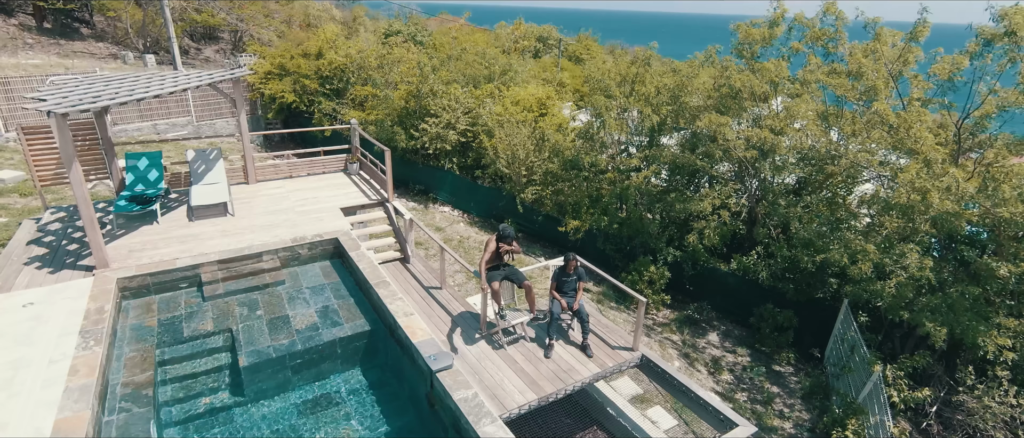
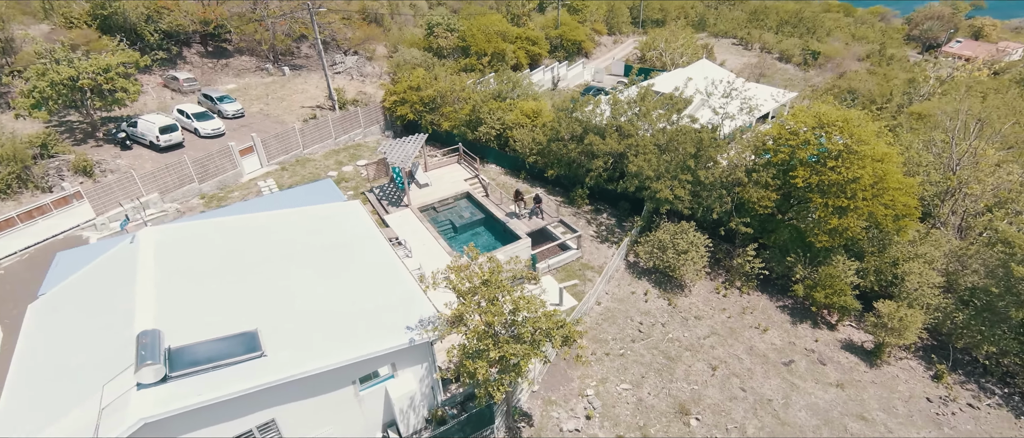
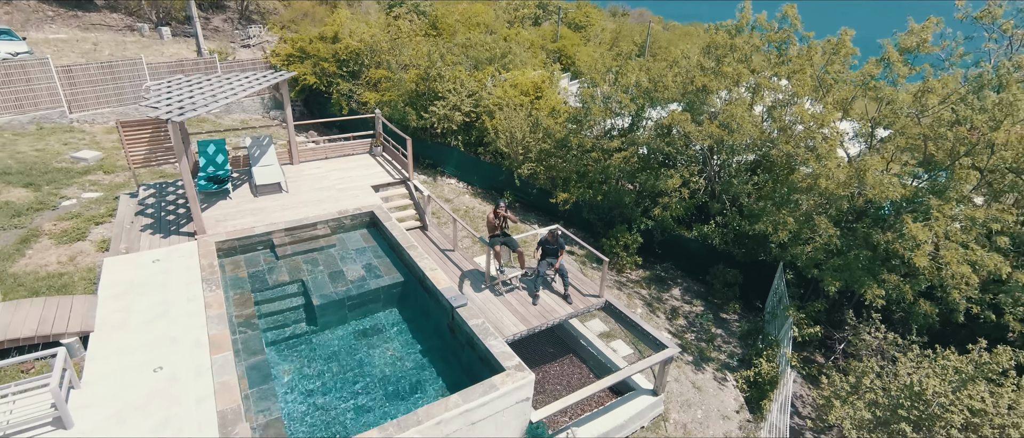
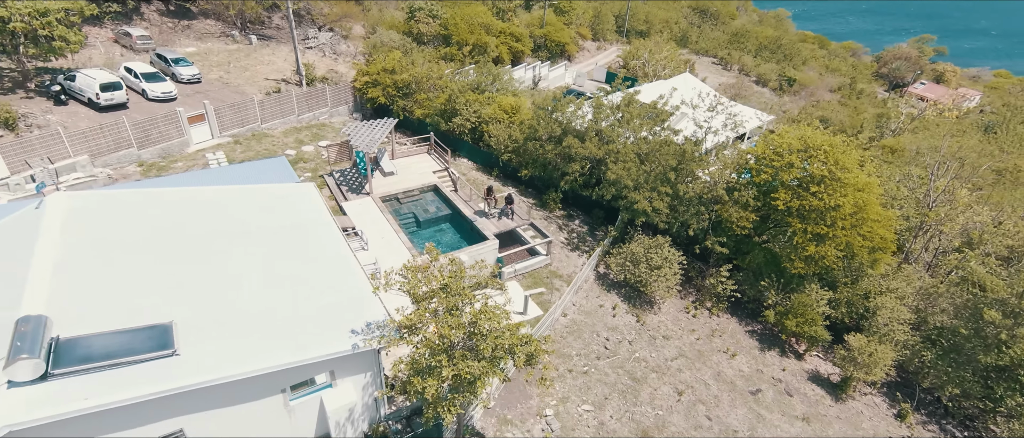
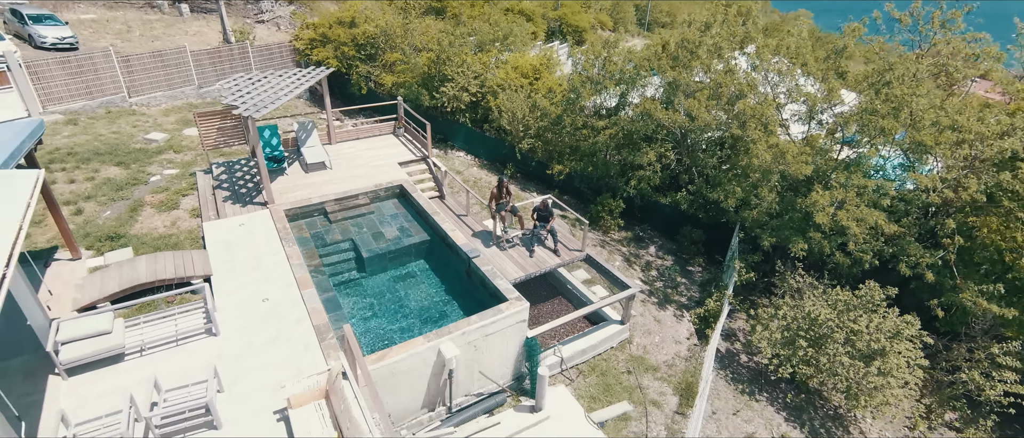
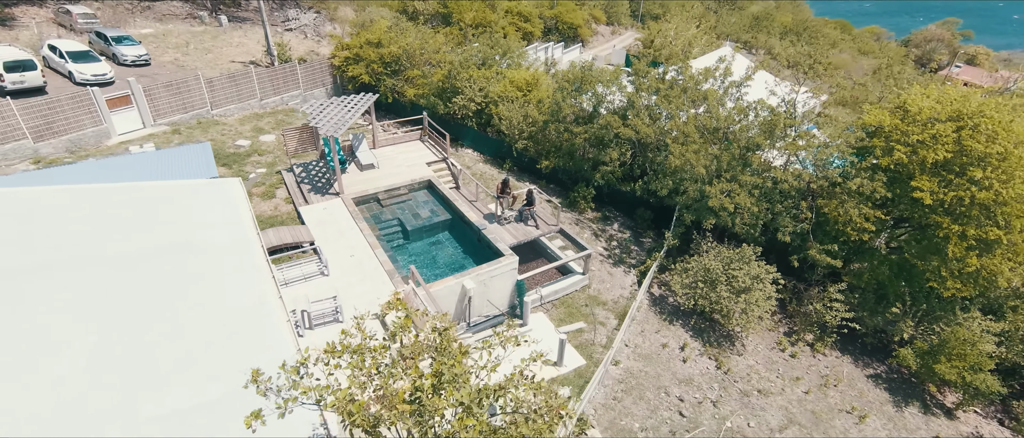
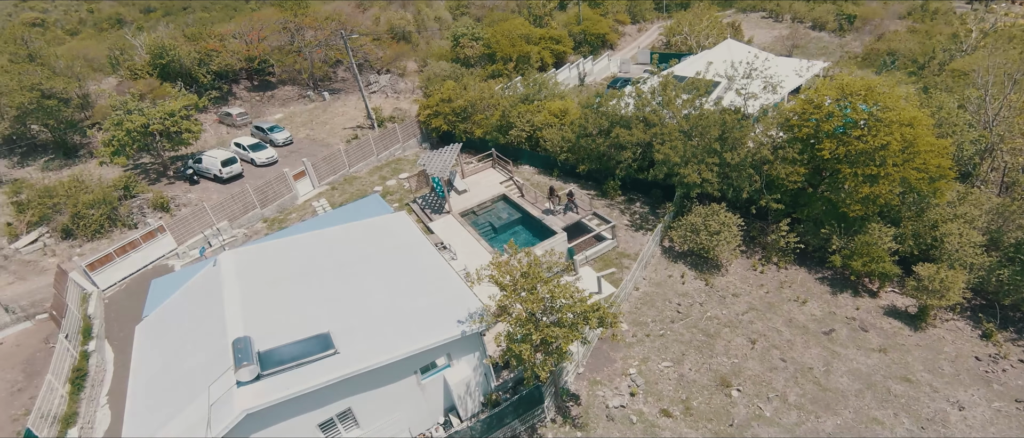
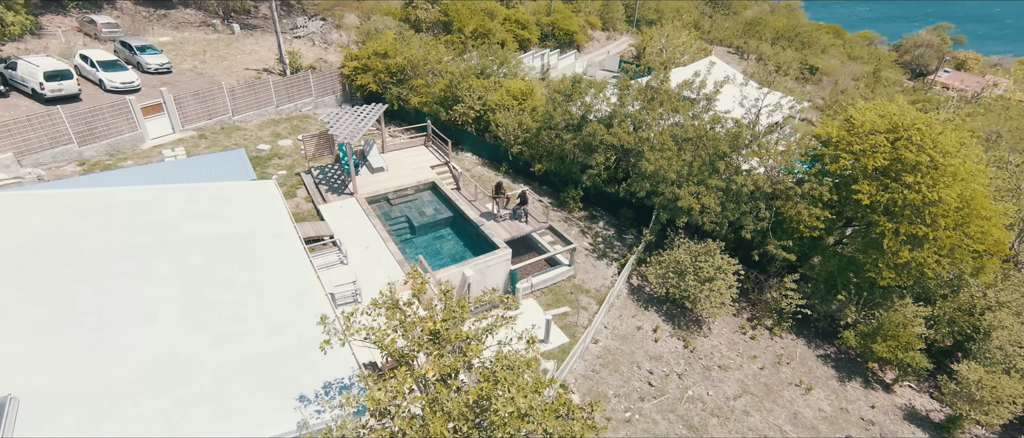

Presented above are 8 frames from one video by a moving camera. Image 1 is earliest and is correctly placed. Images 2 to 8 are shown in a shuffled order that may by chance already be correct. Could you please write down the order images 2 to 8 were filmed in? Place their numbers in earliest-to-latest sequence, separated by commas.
3, 5, 6, 8, 4, 2, 7
